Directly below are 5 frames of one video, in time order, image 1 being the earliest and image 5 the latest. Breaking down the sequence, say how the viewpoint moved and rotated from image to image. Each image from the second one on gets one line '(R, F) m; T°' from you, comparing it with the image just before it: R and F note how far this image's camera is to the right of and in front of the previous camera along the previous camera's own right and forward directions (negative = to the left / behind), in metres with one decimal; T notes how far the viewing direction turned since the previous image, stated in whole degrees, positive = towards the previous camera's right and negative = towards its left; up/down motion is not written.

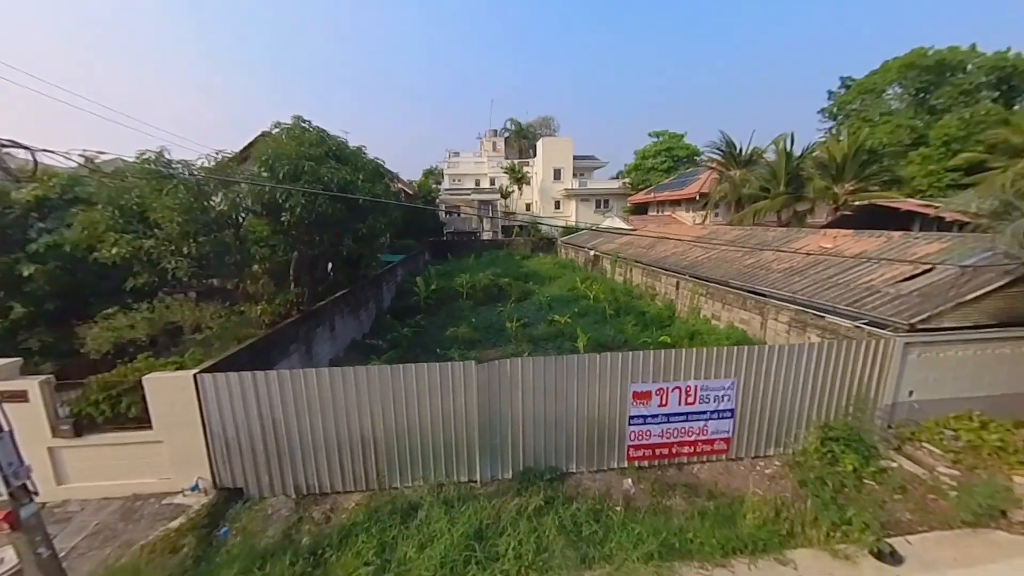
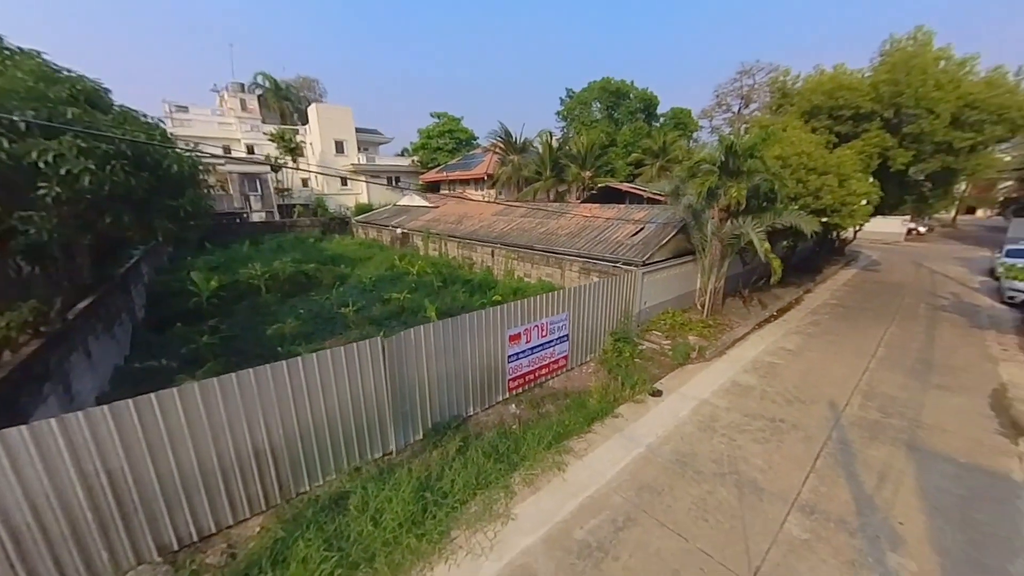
(-1.3, -0.2) m; +33°
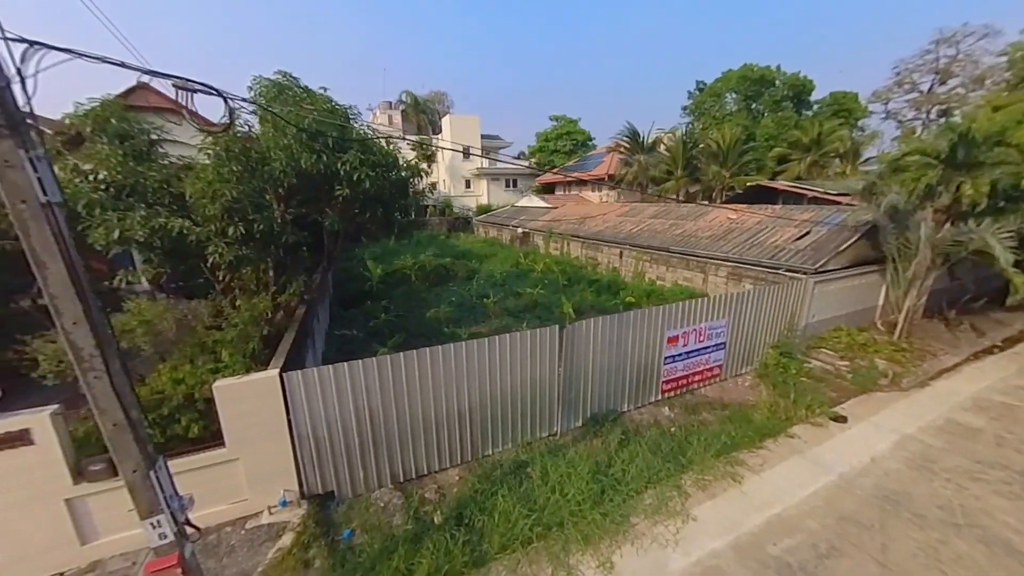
(-0.9, -0.3) m; -15°
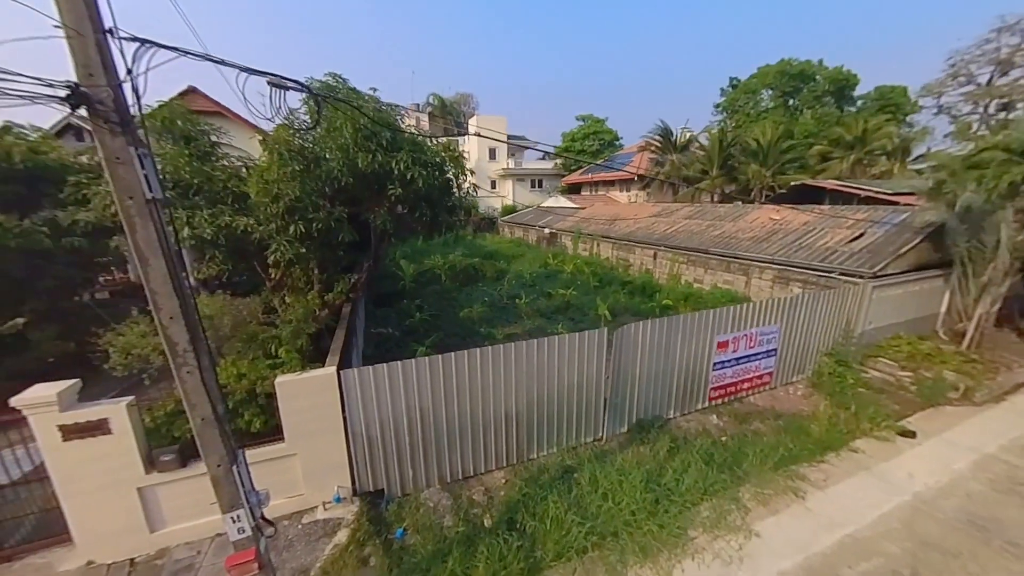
(-0.3, +0.1) m; -3°
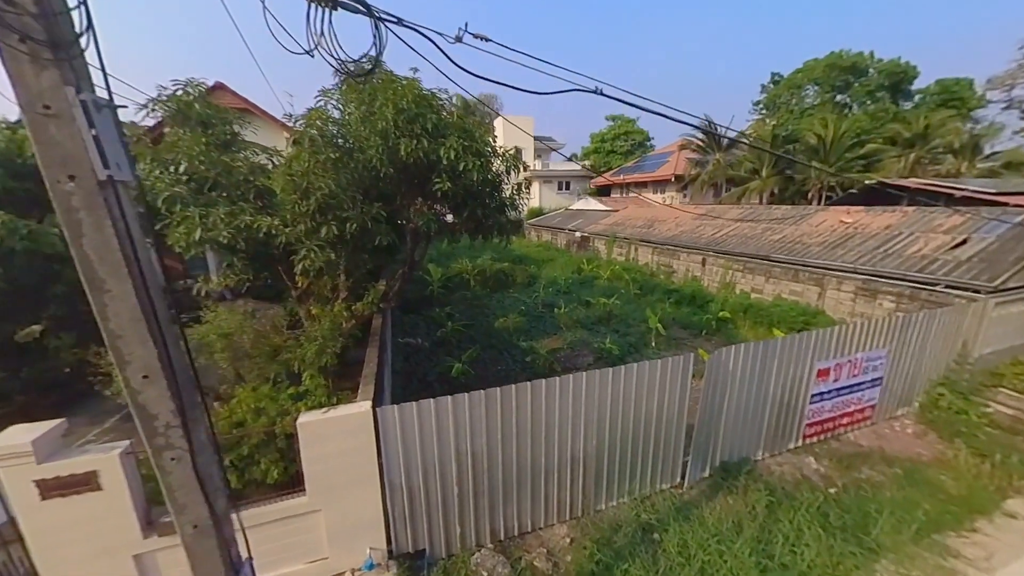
(-0.5, +0.7) m; -3°
